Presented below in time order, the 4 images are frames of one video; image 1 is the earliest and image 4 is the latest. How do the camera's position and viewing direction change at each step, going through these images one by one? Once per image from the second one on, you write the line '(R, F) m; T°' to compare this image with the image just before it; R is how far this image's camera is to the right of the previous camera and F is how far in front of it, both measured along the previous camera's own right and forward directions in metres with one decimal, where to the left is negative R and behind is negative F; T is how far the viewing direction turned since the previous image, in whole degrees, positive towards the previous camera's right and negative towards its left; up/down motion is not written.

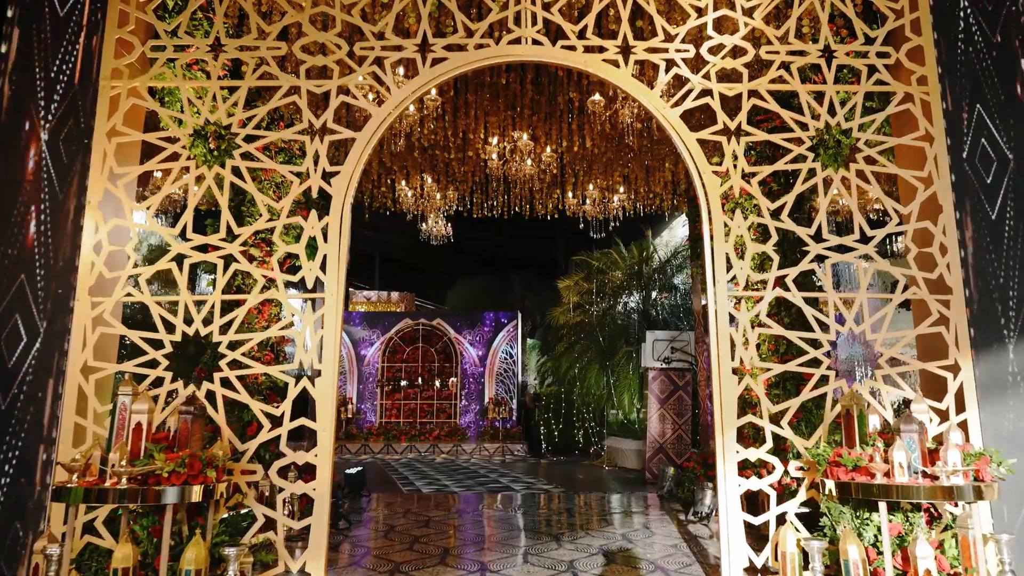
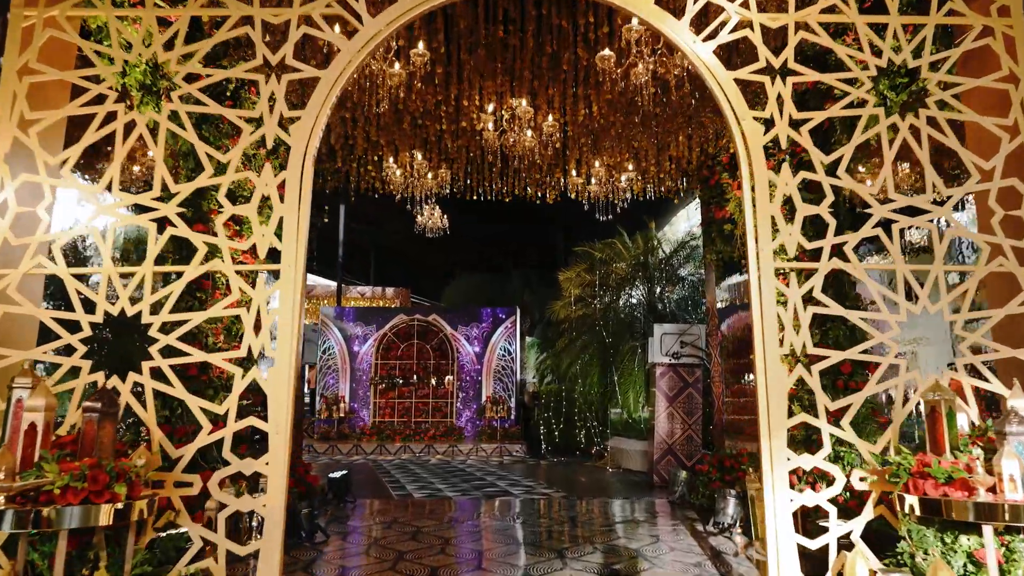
(0.0, +0.6) m; 0°
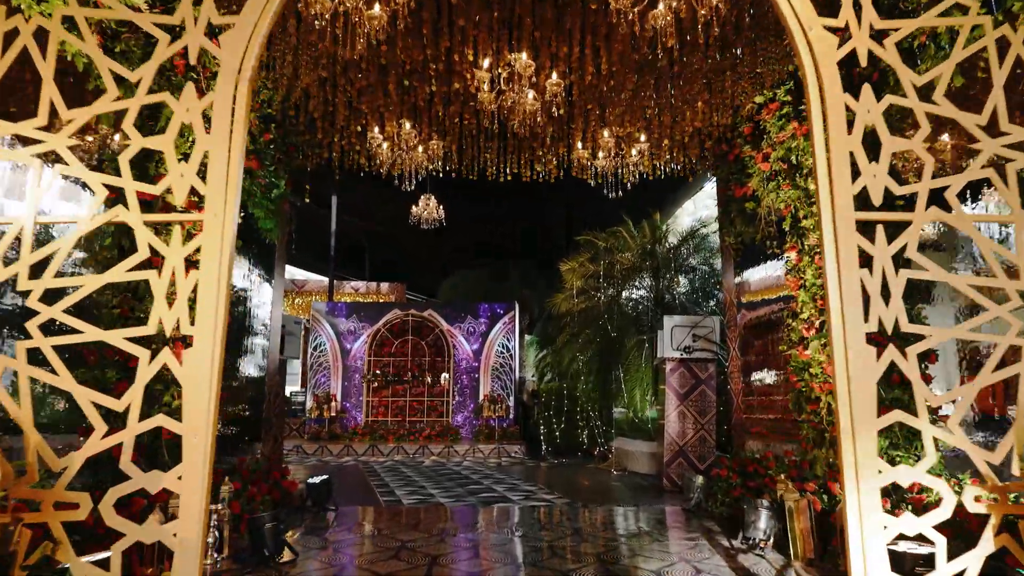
(0.0, +0.6) m; 0°
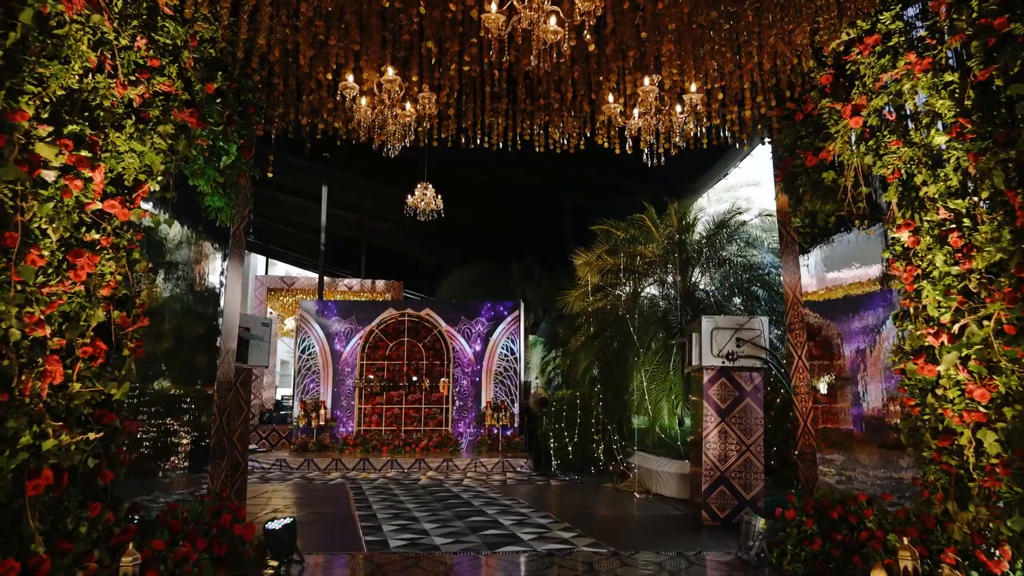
(-0.1, +1.2) m; 0°
